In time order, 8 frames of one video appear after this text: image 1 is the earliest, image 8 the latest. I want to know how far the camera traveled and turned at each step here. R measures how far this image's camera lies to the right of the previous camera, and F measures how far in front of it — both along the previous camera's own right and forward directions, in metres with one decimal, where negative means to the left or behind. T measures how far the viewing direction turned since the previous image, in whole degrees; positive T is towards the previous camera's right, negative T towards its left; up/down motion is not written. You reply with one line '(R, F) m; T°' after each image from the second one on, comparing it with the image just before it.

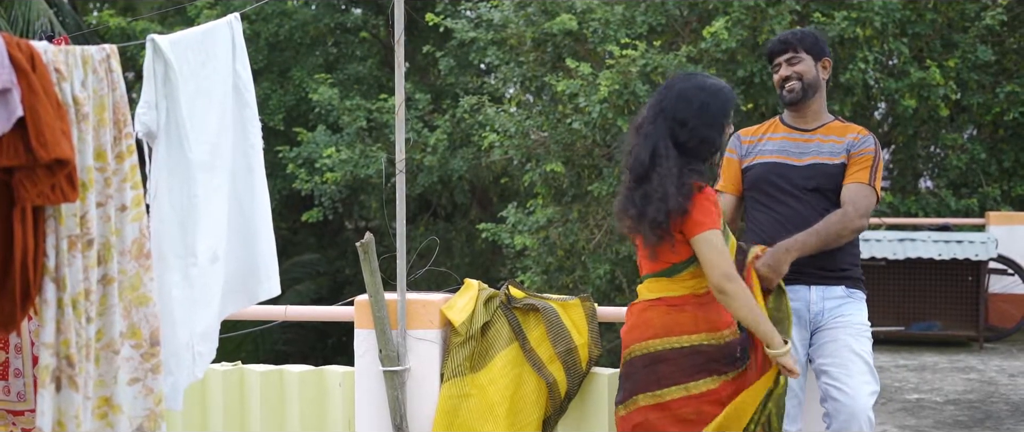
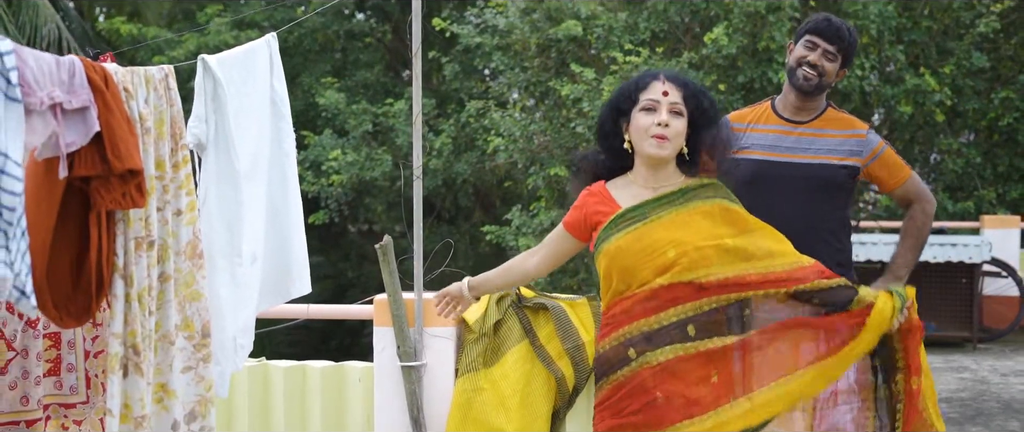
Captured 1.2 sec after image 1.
(0.0, -0.2) m; 0°
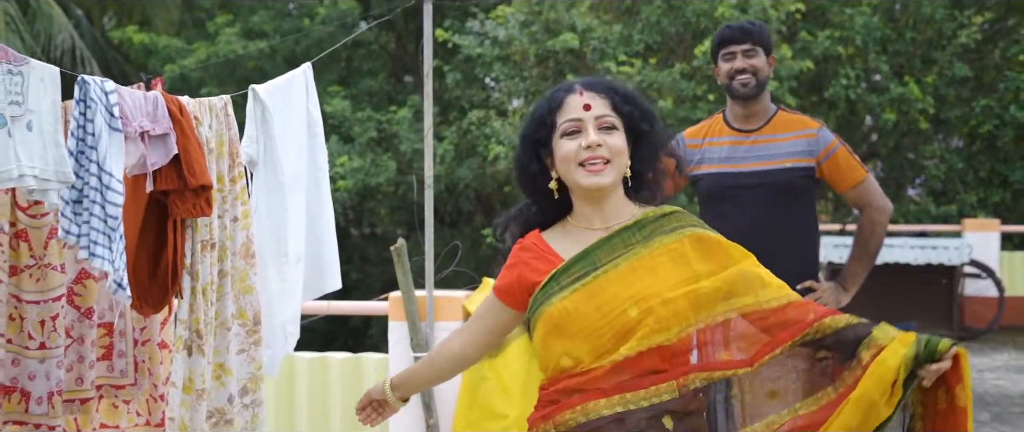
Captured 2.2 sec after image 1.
(0.0, -0.4) m; 0°
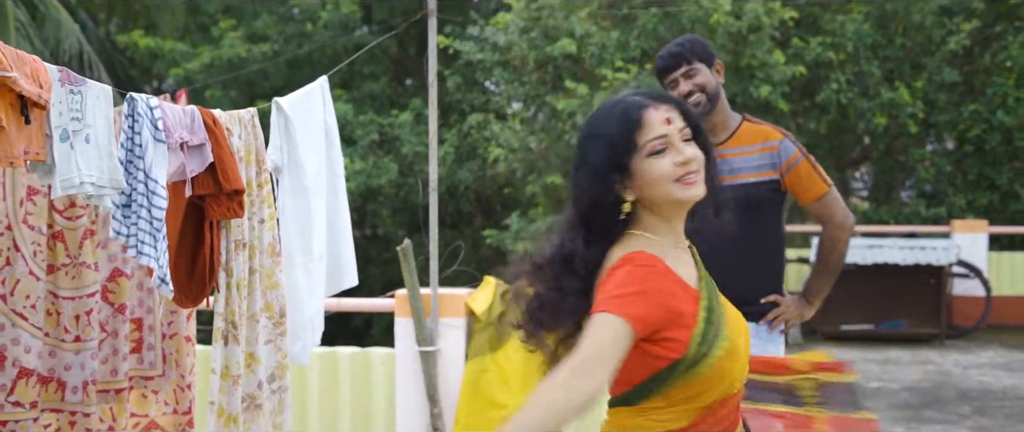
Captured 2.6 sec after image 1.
(0.0, -0.2) m; 0°
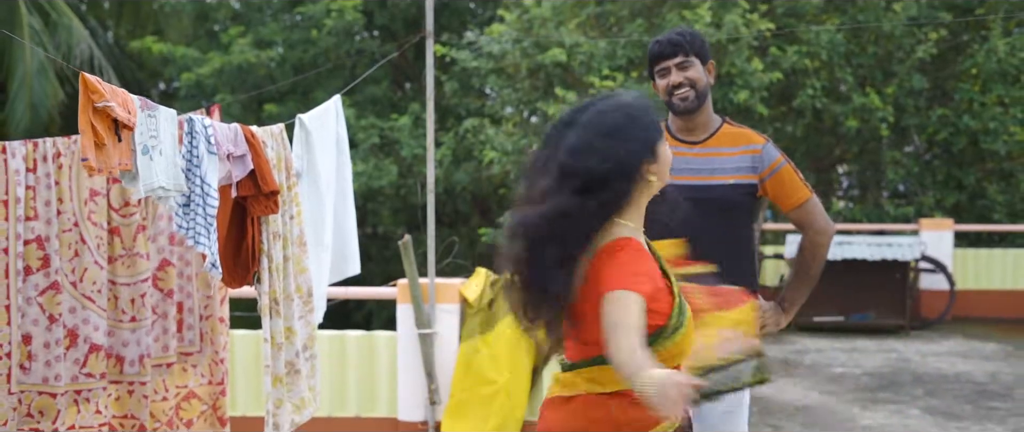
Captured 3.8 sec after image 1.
(0.0, -0.6) m; 0°
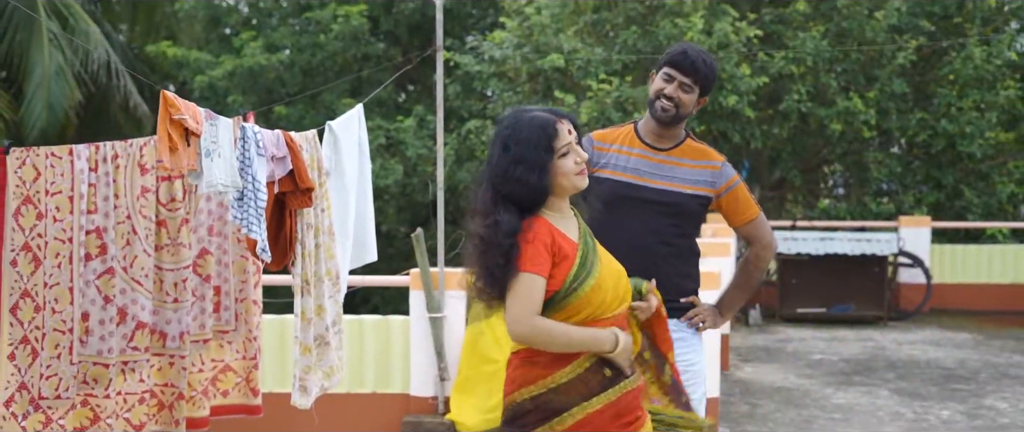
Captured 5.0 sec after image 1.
(0.0, -0.5) m; 0°
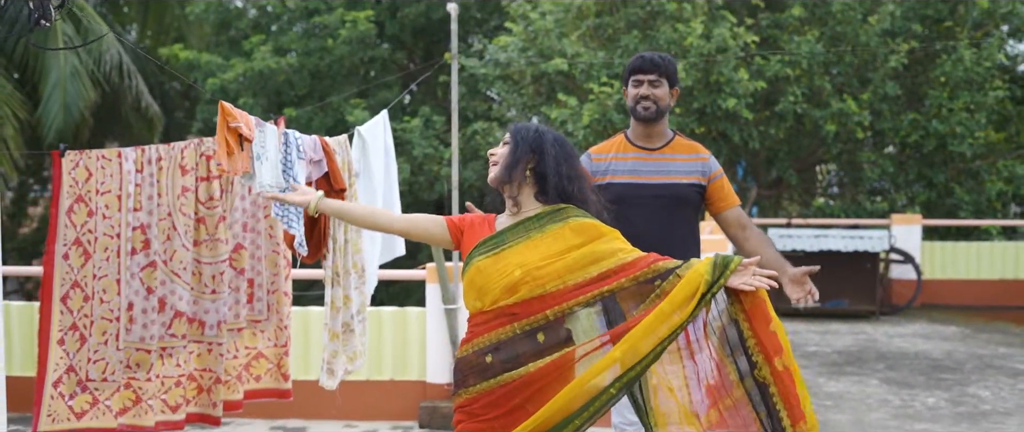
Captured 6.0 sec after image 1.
(-0.1, -0.4) m; 0°
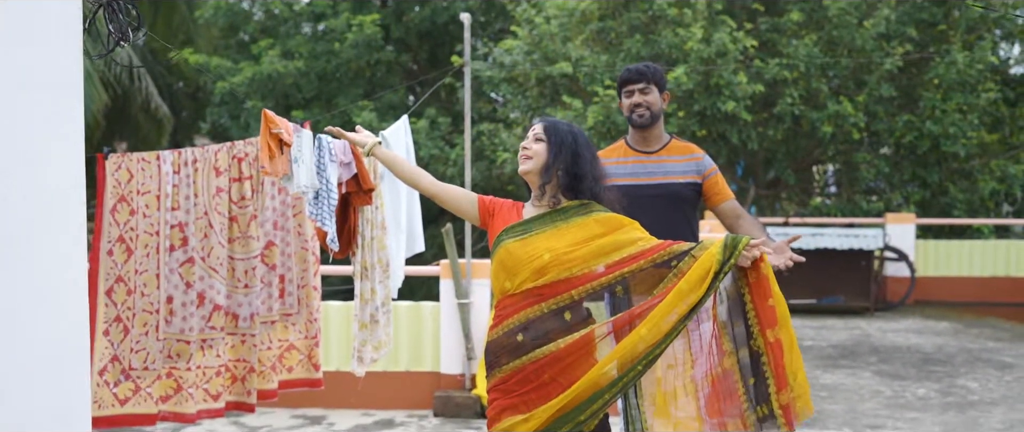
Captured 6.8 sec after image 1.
(-0.1, -0.3) m; 0°
